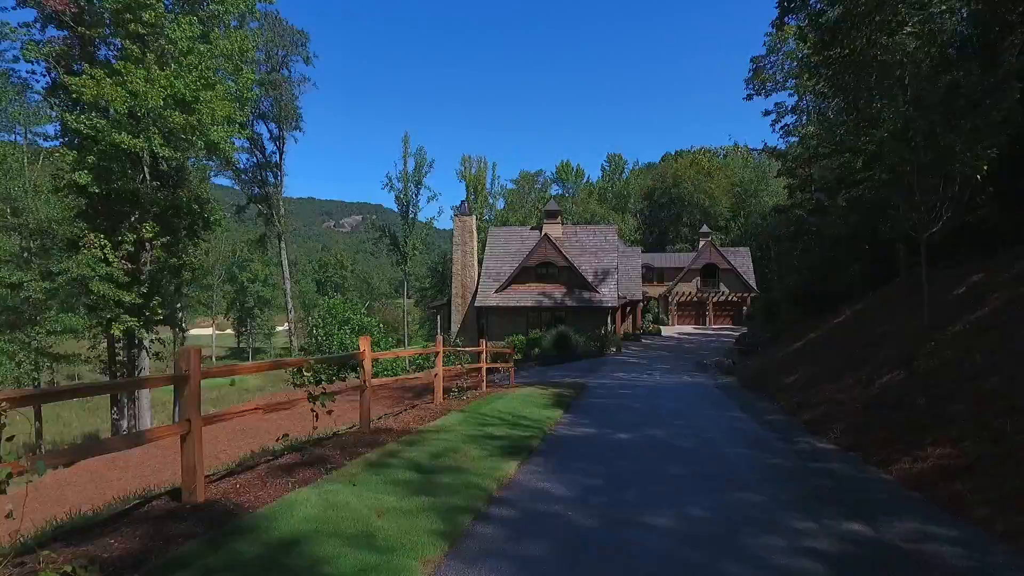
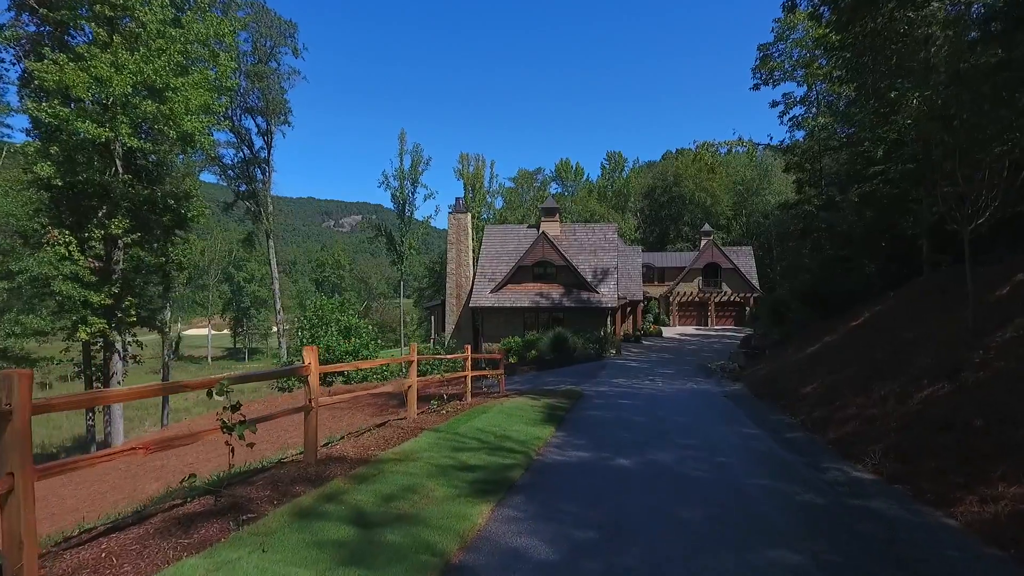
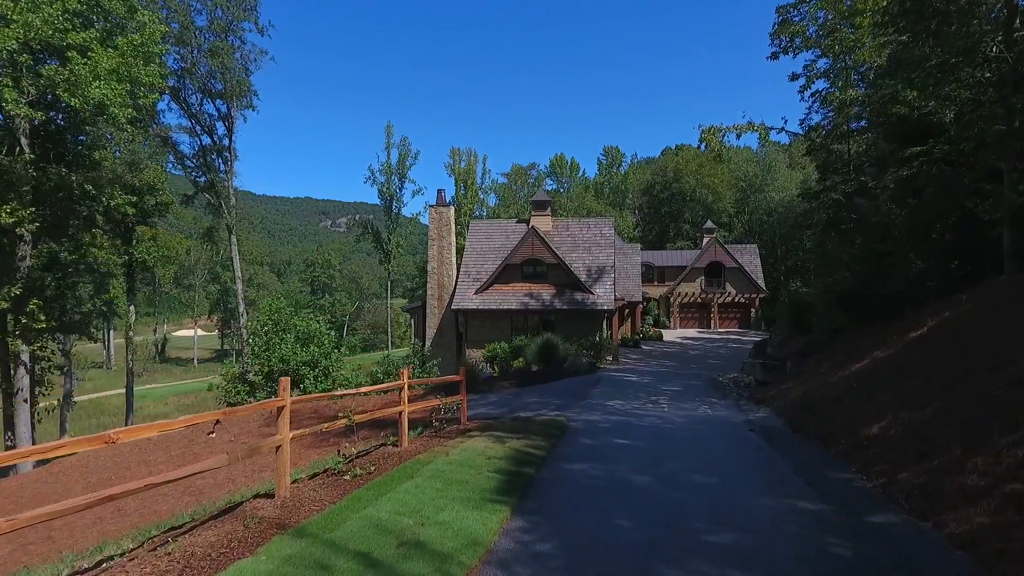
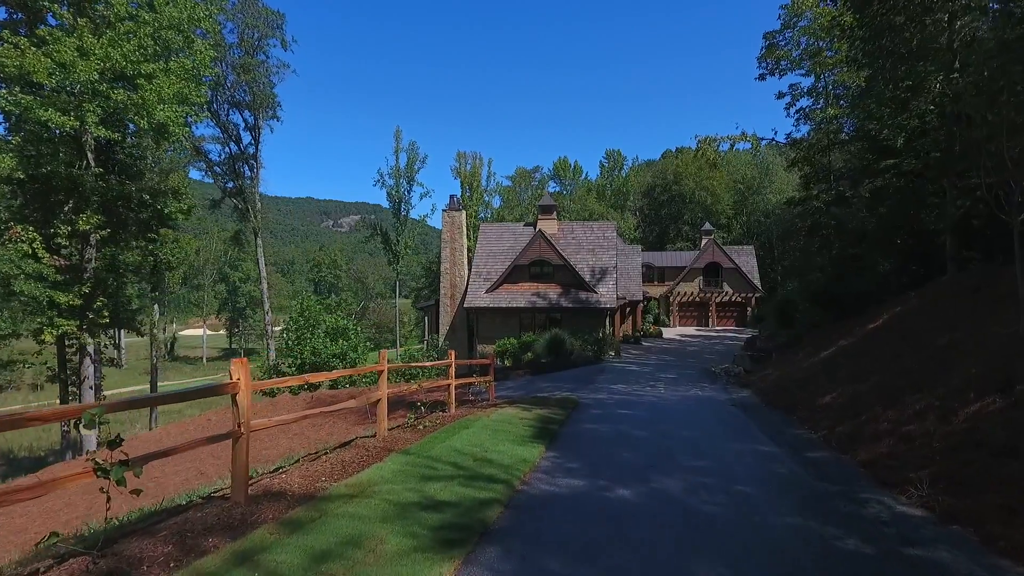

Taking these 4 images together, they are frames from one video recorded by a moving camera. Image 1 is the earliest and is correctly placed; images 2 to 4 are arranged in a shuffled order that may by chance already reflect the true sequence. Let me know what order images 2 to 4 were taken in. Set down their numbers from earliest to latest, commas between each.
2, 4, 3
